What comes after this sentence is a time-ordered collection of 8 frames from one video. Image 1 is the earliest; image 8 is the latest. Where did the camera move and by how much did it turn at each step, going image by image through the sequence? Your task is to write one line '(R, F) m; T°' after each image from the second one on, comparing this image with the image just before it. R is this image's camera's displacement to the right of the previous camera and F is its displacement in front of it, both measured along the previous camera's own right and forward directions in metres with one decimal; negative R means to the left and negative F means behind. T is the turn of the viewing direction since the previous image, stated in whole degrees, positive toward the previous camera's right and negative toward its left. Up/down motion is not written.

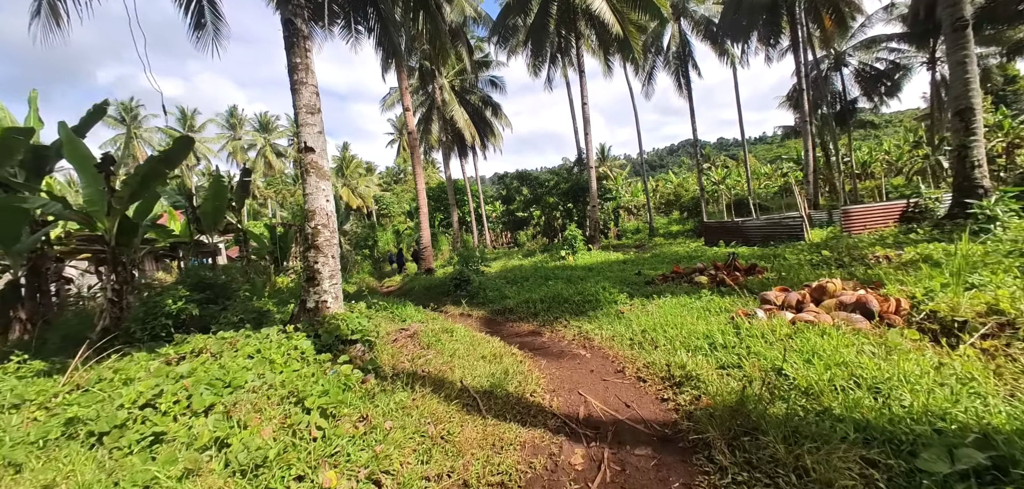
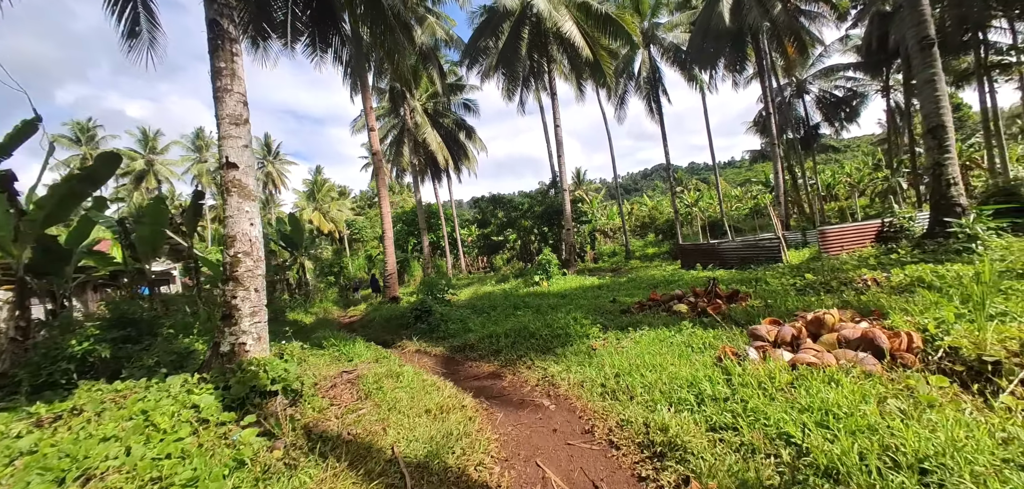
(+0.2, +0.6) m; +3°
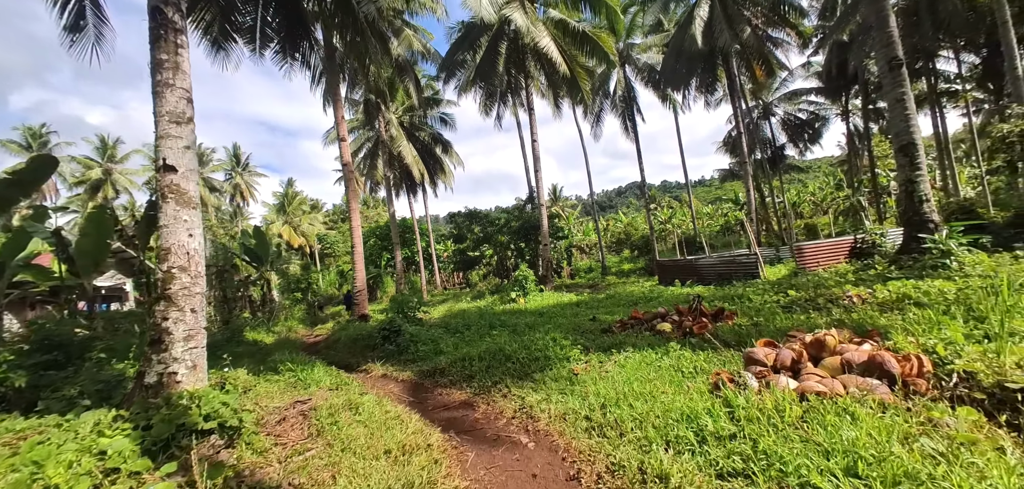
(0.0, +0.4) m; +3°
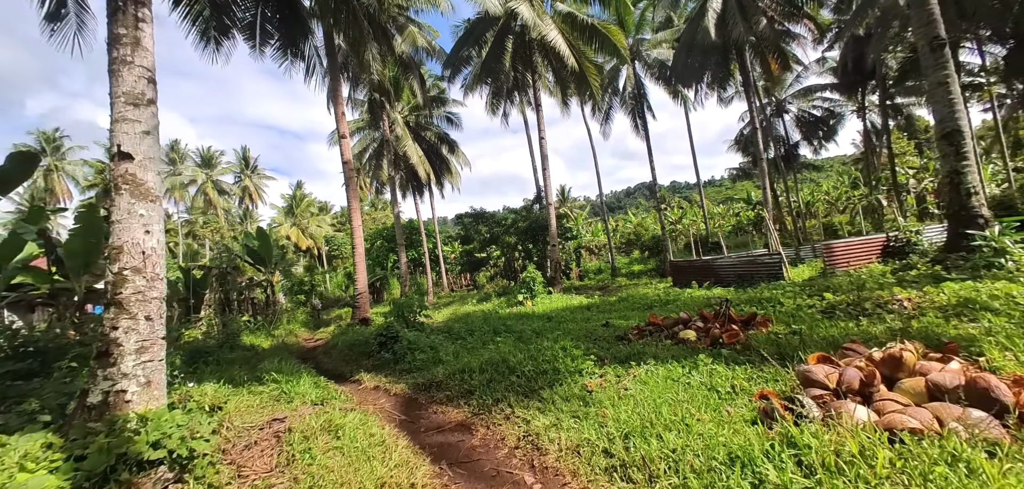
(0.0, +0.5) m; -1°
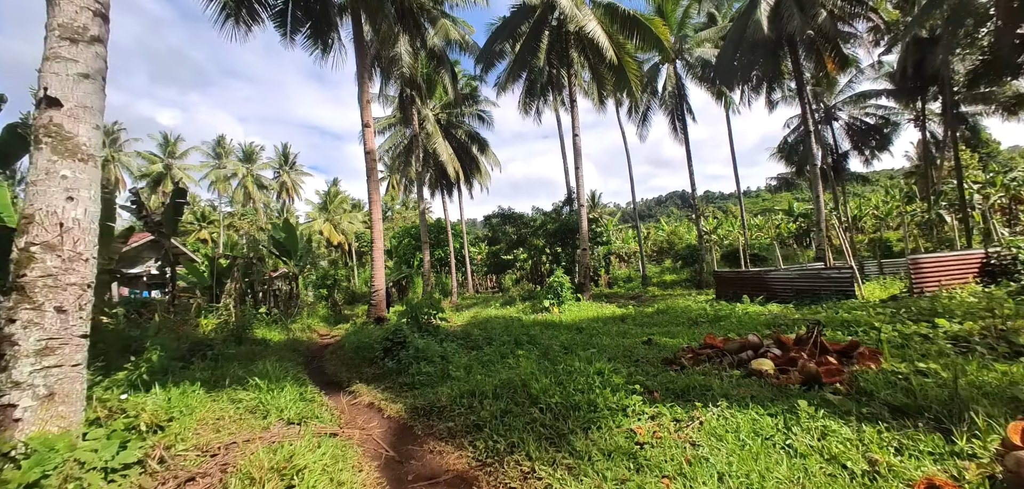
(0.0, +0.9) m; -4°
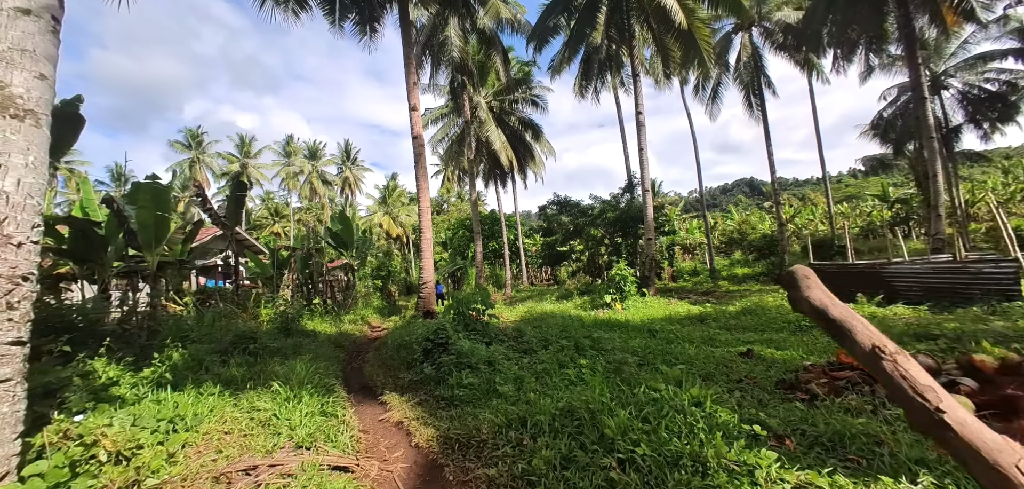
(0.0, +0.9) m; -7°
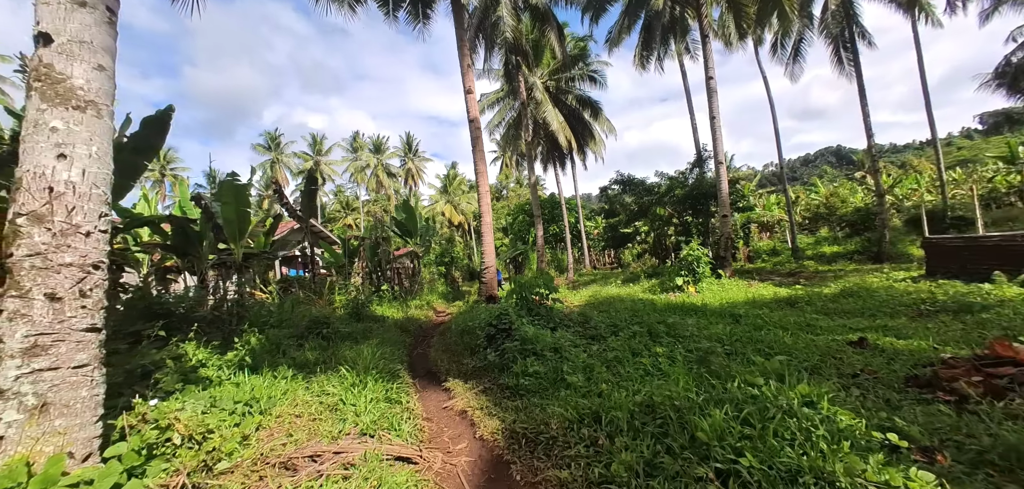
(0.0, +0.3) m; -8°
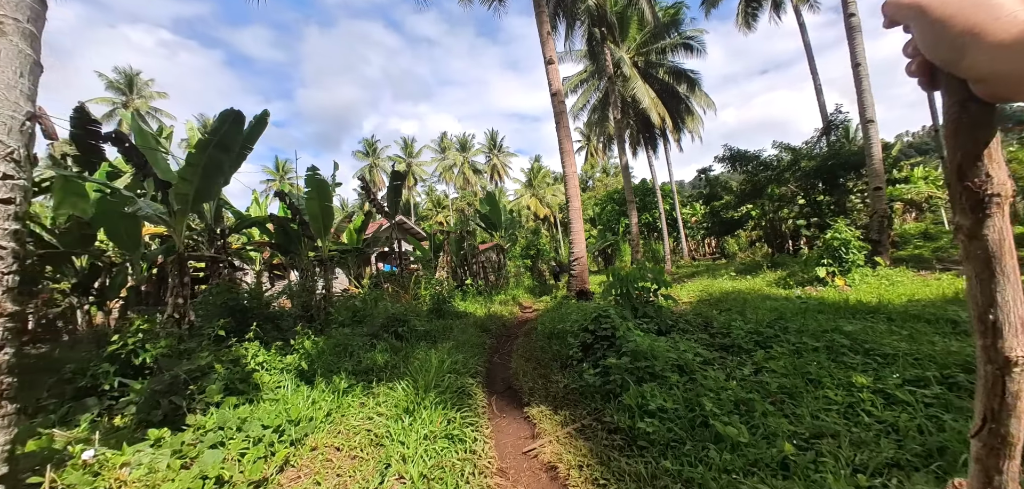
(-0.1, +1.1) m; -11°
